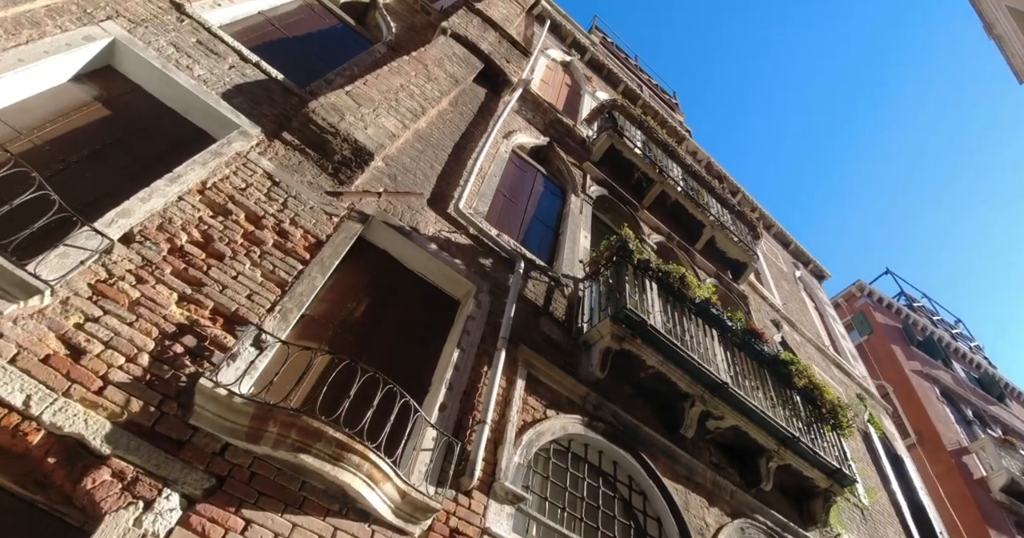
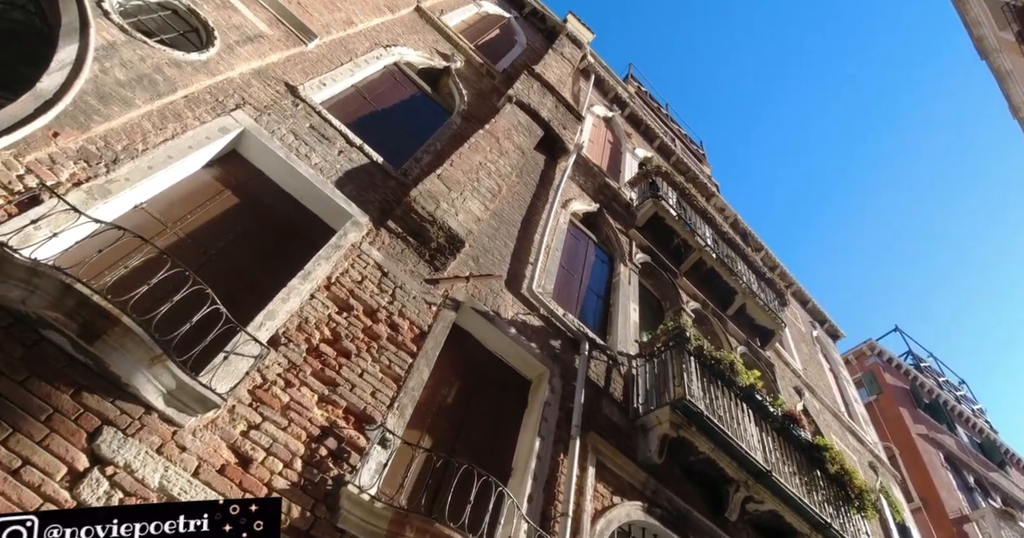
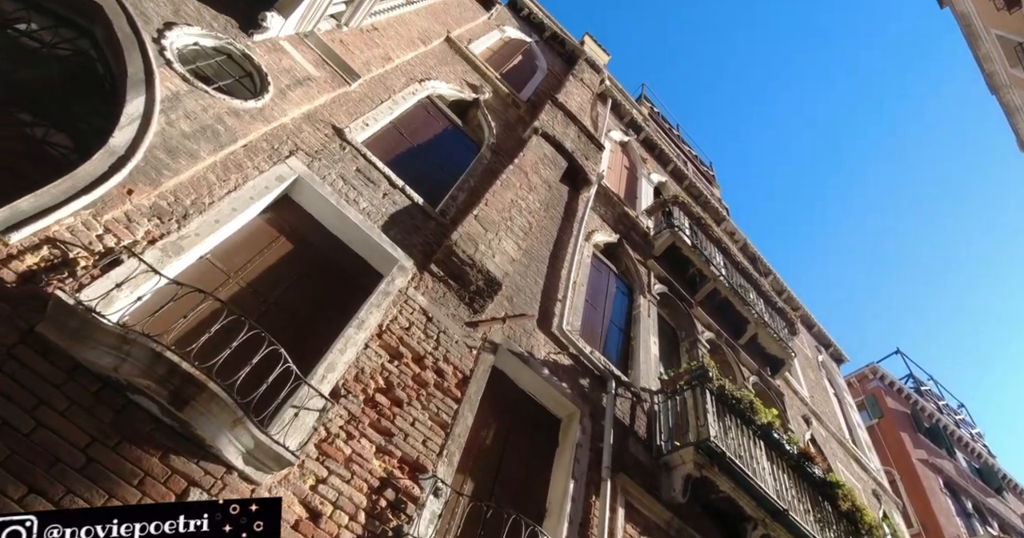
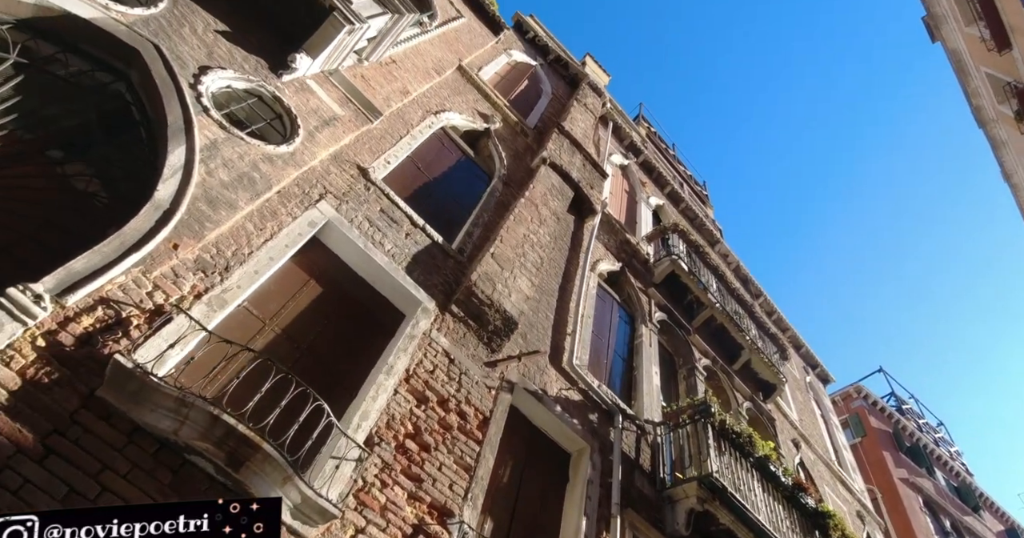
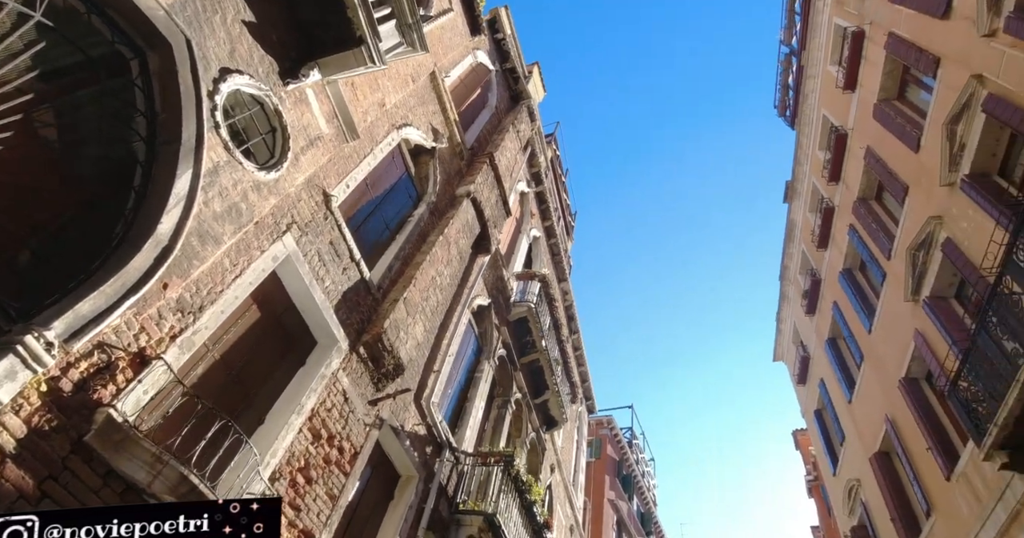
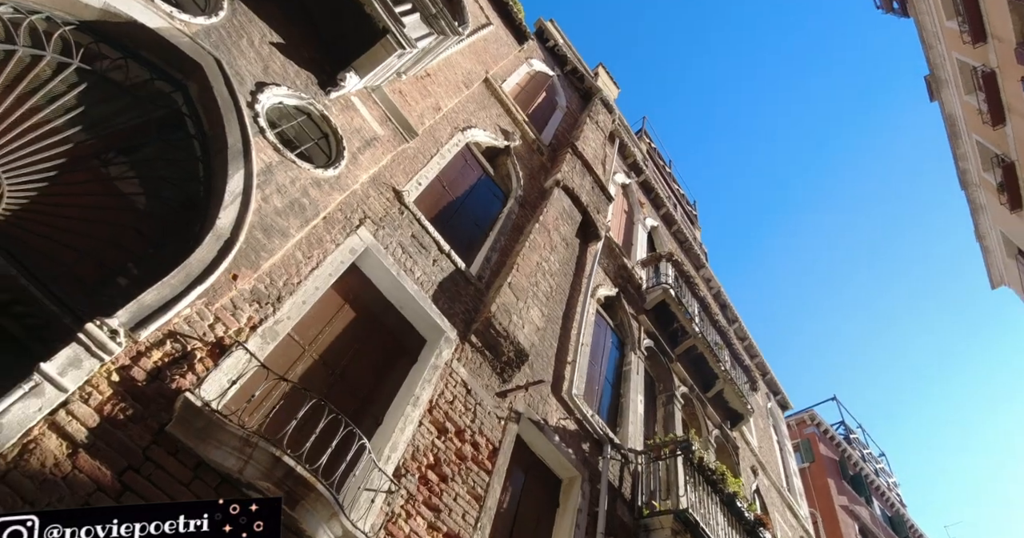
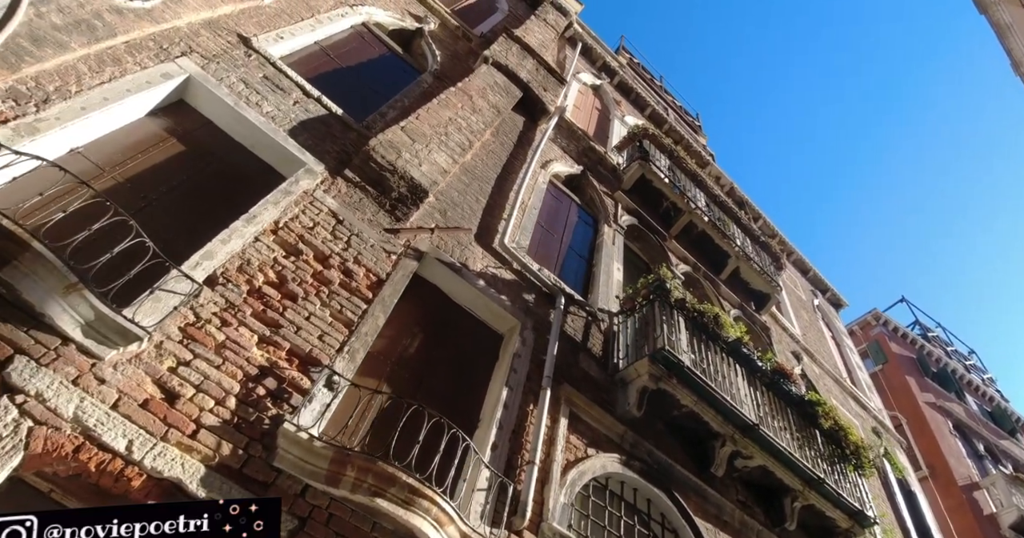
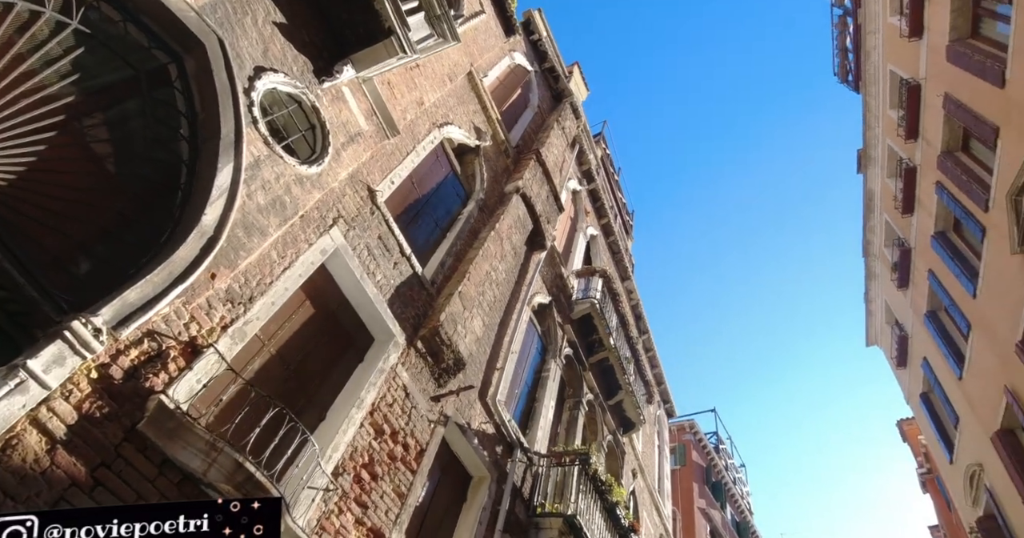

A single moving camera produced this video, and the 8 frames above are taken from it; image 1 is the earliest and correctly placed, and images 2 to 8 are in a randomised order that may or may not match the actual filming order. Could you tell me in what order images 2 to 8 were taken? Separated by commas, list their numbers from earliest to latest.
7, 2, 3, 4, 6, 8, 5
